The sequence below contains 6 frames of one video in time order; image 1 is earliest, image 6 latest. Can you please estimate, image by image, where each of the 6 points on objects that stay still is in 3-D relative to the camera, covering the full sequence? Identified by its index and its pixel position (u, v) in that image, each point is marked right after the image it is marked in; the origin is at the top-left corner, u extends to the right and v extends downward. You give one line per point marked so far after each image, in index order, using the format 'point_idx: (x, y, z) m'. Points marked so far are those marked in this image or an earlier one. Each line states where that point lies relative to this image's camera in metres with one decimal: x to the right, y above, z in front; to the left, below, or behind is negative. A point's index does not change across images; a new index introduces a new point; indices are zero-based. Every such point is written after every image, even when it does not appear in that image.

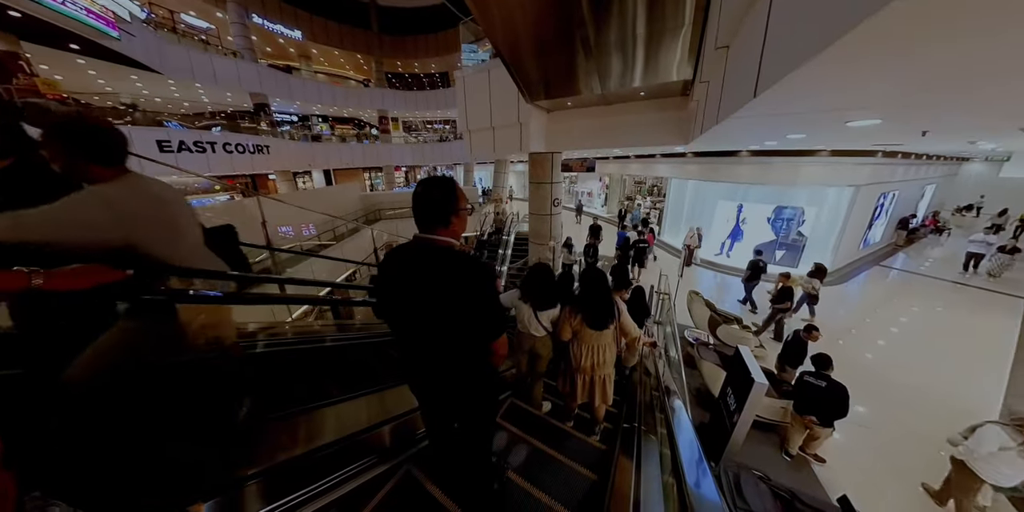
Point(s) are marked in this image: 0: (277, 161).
0: (-8.2, +3.3, +10.8) m
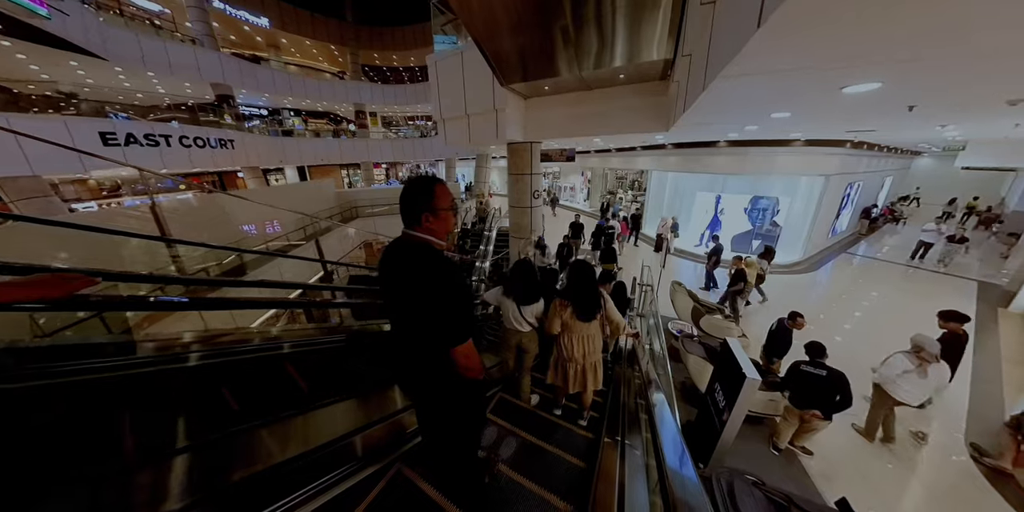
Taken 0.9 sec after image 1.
0: (-8.8, +3.3, +10.2) m
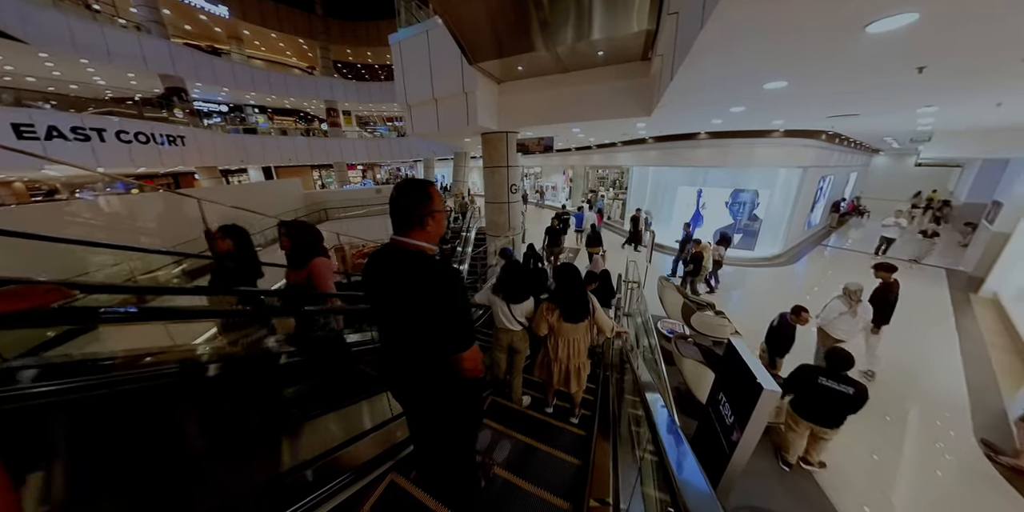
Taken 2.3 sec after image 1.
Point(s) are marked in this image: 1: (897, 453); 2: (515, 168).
0: (-9.4, +3.1, +9.4) m
1: (+4.0, -2.1, +3.3) m
2: (0.0, +1.4, +5.1) m
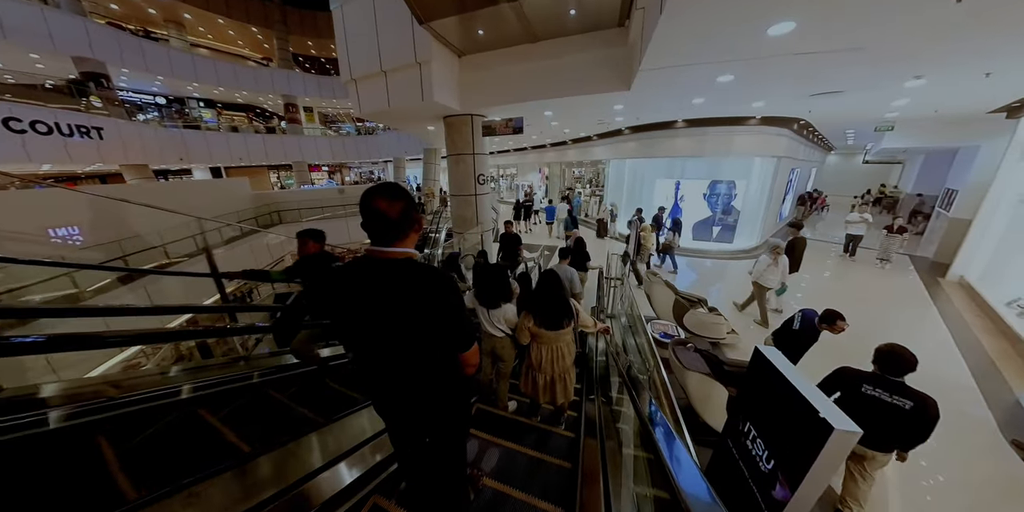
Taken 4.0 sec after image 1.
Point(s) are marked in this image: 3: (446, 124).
0: (-10.2, +2.8, +8.3) m
1: (+3.8, -1.9, +3.0) m
2: (-0.4, +1.5, +4.6) m
3: (-0.9, +1.9, +4.4) m
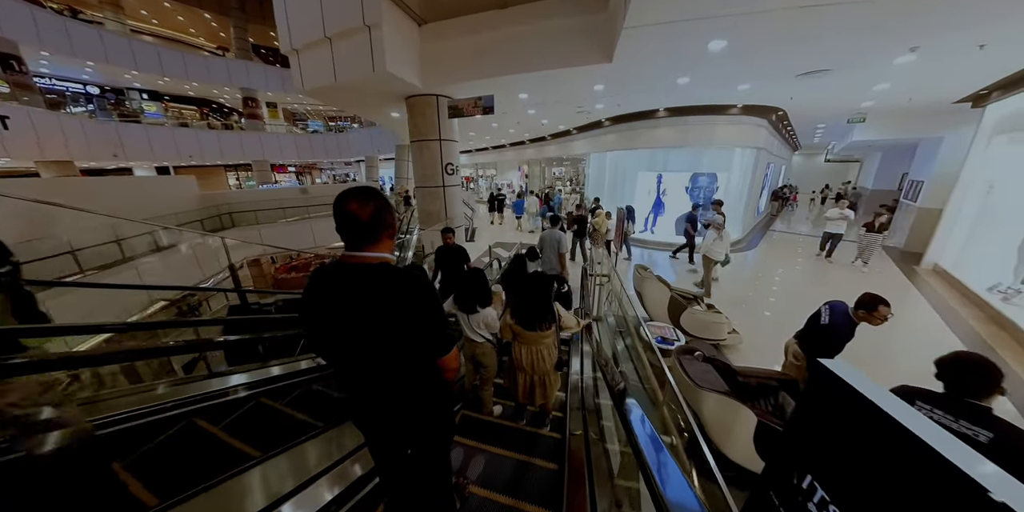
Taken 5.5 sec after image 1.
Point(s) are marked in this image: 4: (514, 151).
0: (-10.8, +2.6, +7.3) m
1: (+3.5, -1.8, +2.8) m
2: (-0.8, +1.5, +4.1) m
3: (-1.3, +1.9, +3.9) m
4: (+0.1, +5.4, +16.0) m
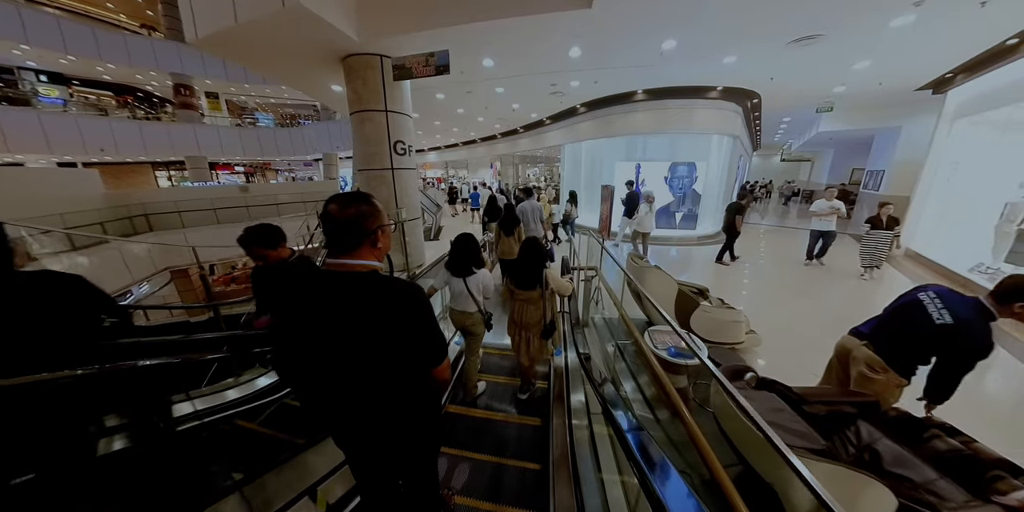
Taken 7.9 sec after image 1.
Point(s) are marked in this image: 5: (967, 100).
0: (-11.4, +2.3, +5.8) m
1: (+3.3, -1.6, +2.4) m
2: (-1.2, +1.5, +3.4) m
3: (-1.7, +1.9, +3.2) m
4: (-1.3, +5.4, +15.4) m
5: (+8.4, +2.8, +5.7) m
